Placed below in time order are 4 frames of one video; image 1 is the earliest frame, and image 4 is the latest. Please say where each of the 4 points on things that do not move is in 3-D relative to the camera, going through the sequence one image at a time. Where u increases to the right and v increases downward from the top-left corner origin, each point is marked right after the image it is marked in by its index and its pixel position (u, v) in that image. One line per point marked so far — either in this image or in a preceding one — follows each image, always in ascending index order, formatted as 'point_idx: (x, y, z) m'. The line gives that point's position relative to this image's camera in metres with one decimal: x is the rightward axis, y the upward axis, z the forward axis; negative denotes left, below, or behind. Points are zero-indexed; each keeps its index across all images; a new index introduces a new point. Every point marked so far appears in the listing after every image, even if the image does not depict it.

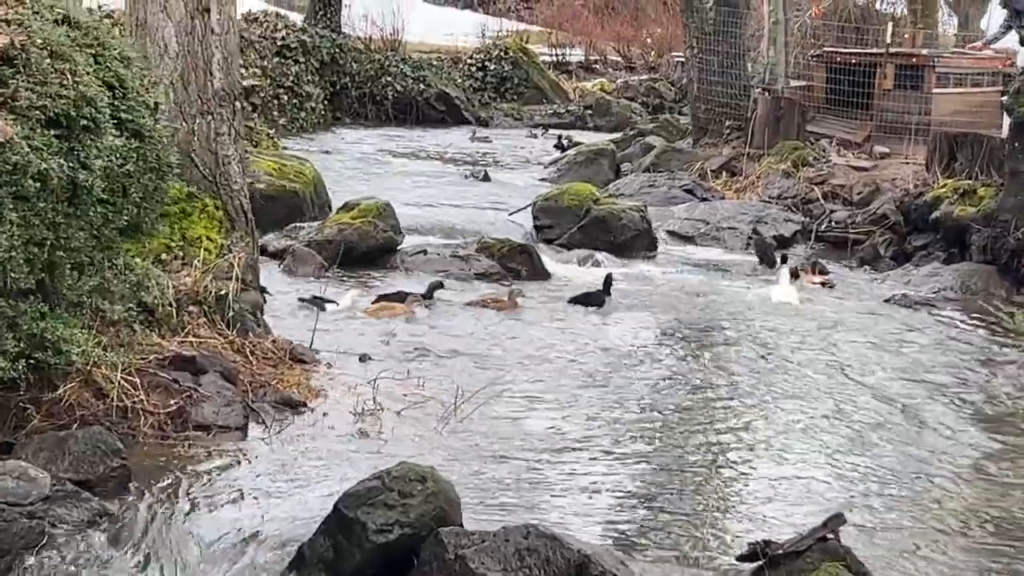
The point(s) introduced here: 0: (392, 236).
0: (-0.7, +0.3, +12.7) m
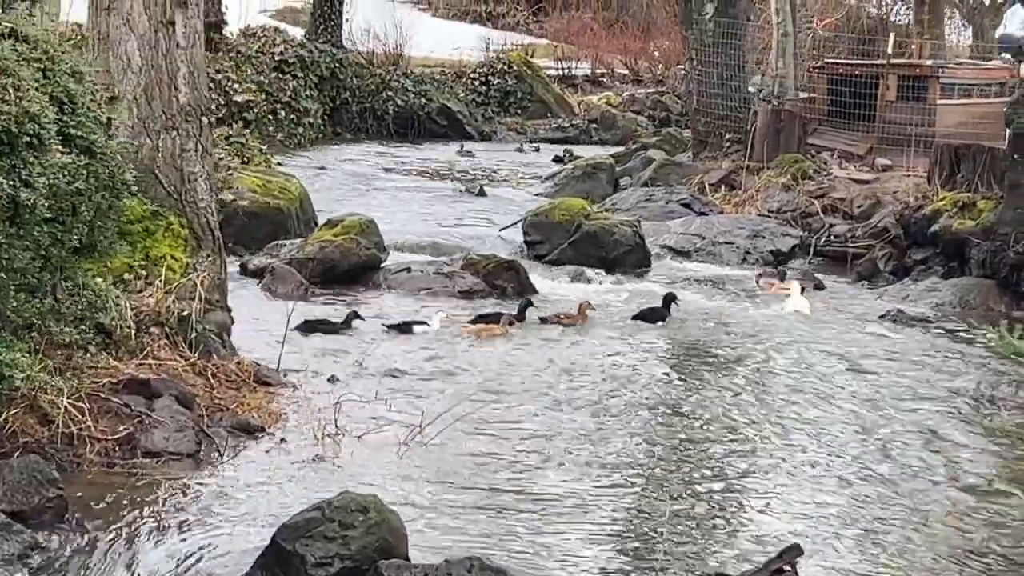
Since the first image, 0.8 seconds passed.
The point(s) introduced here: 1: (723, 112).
0: (-0.8, +0.2, +12.4) m
1: (+2.0, +1.7, +19.5) m
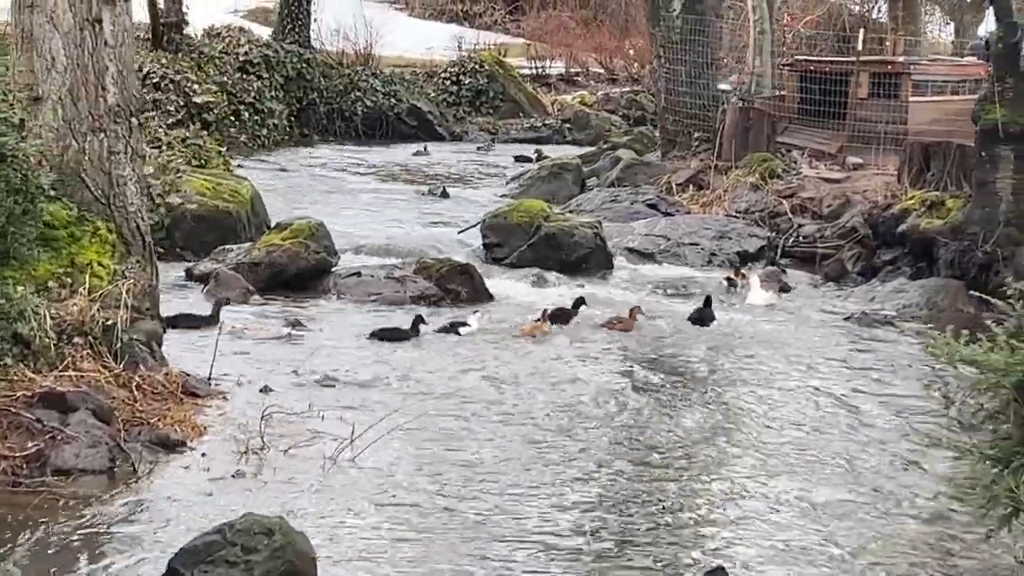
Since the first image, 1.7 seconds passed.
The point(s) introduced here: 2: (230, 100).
0: (-1.1, +0.2, +12.1) m
1: (+1.7, +1.7, +19.2) m
2: (-2.6, +1.8, +19.2) m
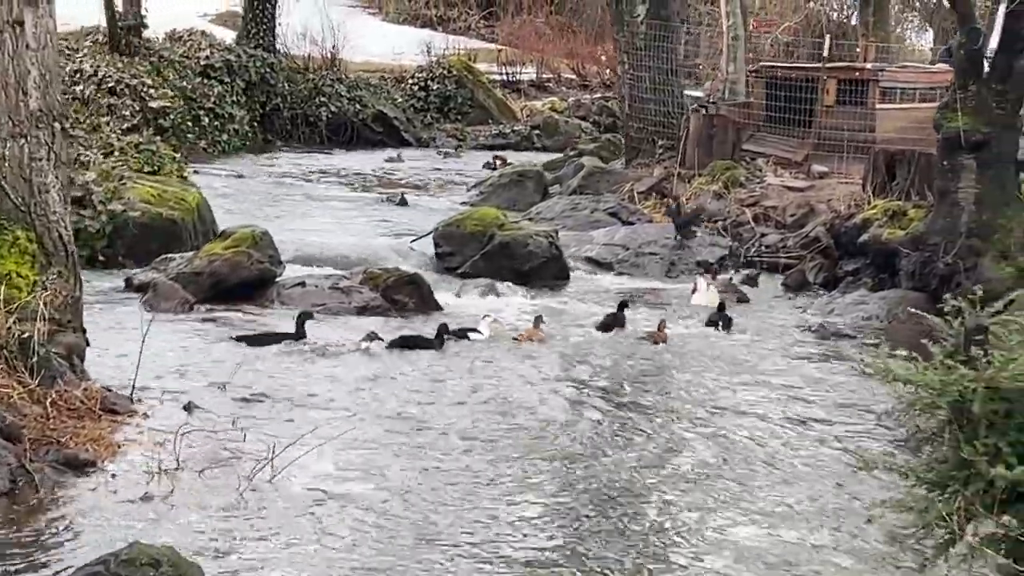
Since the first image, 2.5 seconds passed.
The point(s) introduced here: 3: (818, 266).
0: (-1.4, +0.1, +11.8) m
1: (+1.4, +1.6, +18.9) m
2: (-3.0, +1.7, +18.9) m
3: (+2.1, +0.2, +14.1) m
